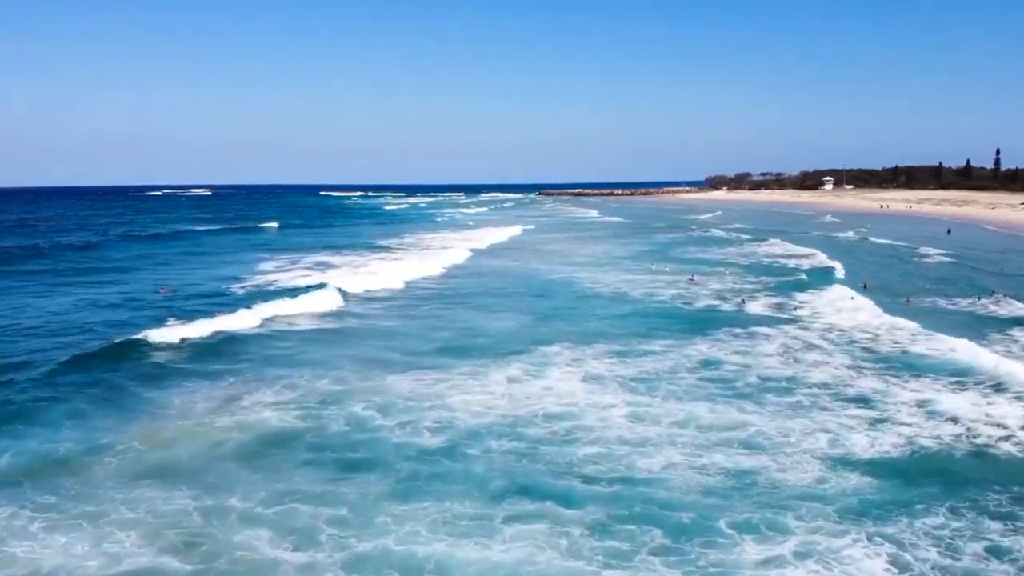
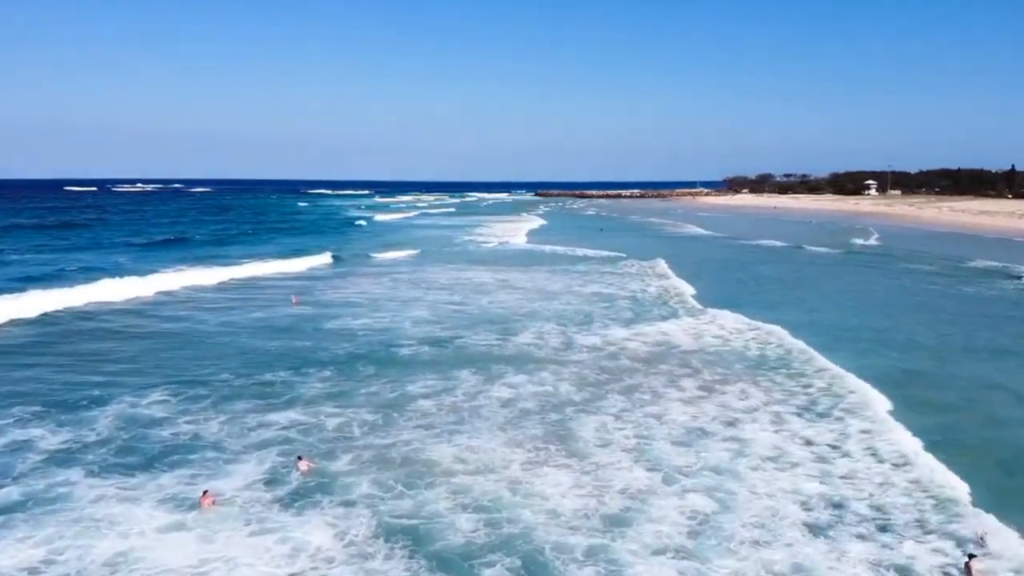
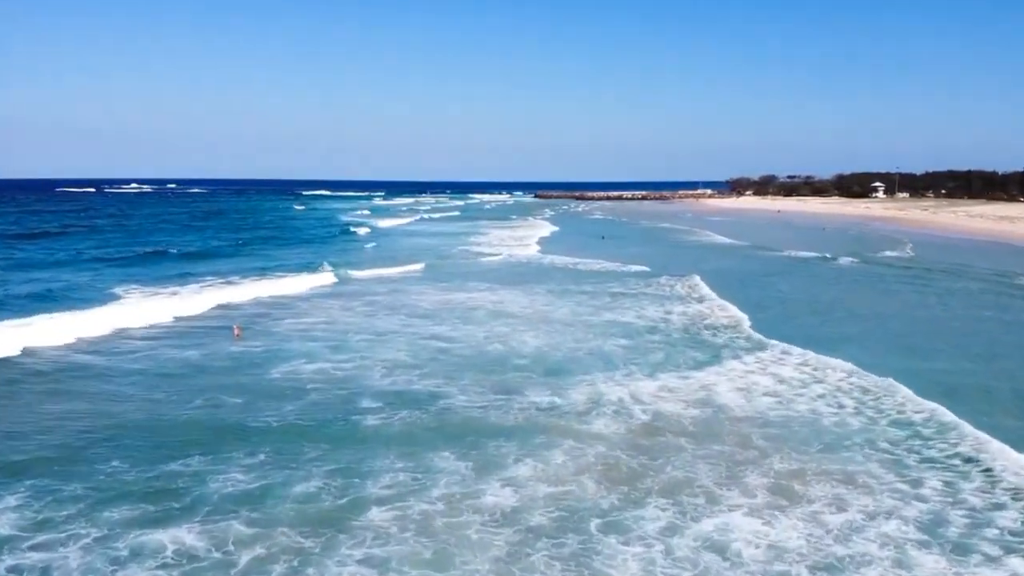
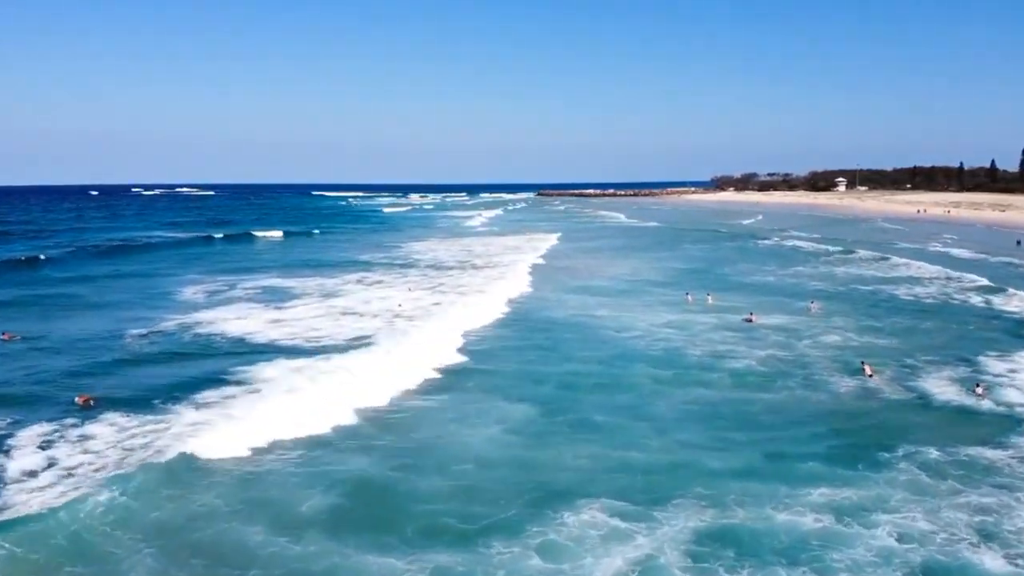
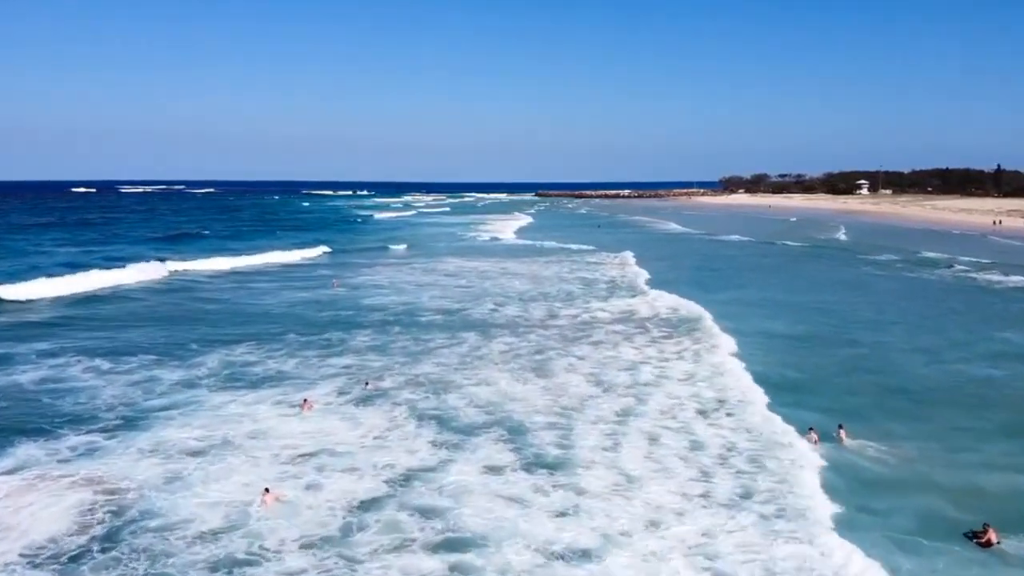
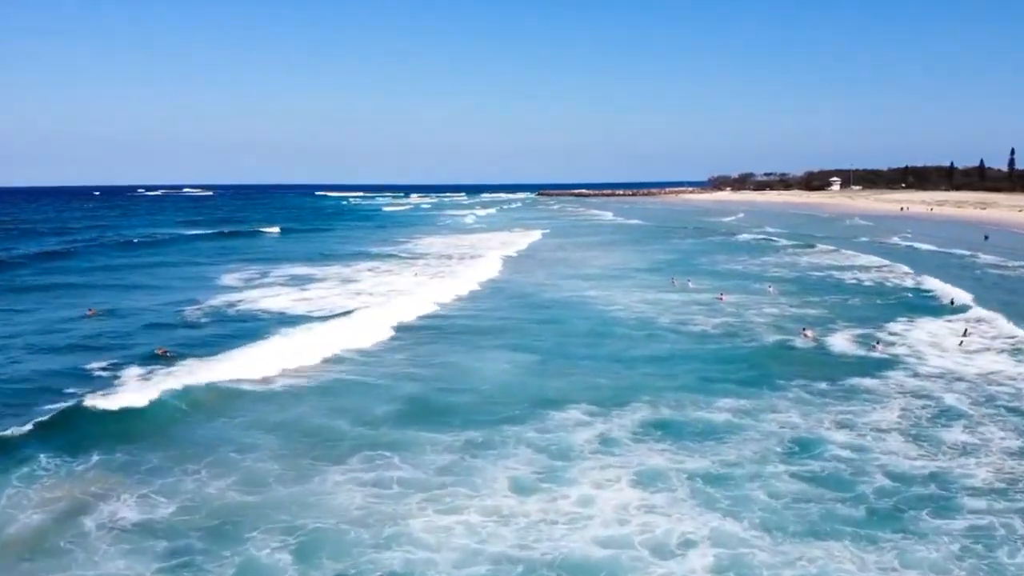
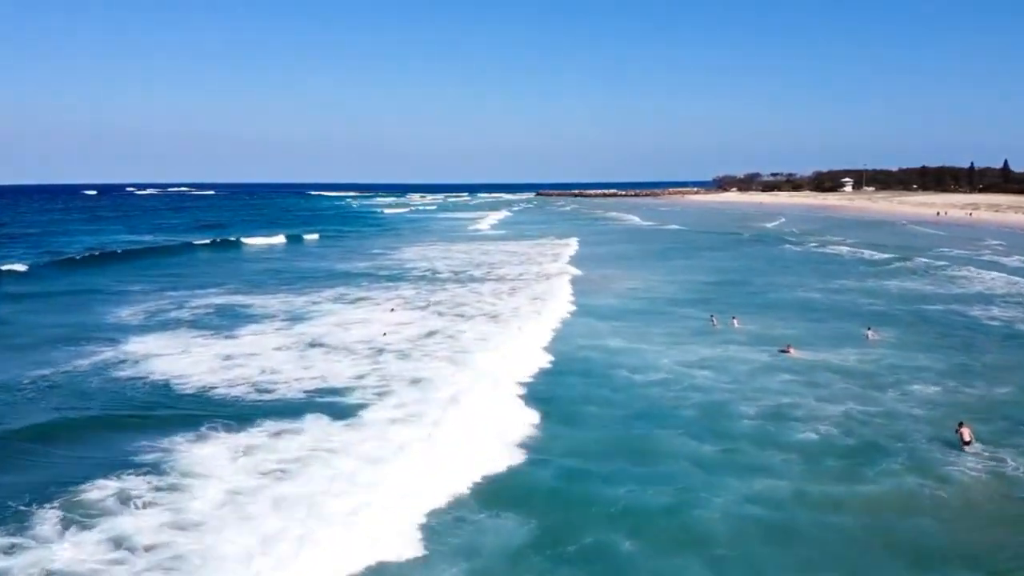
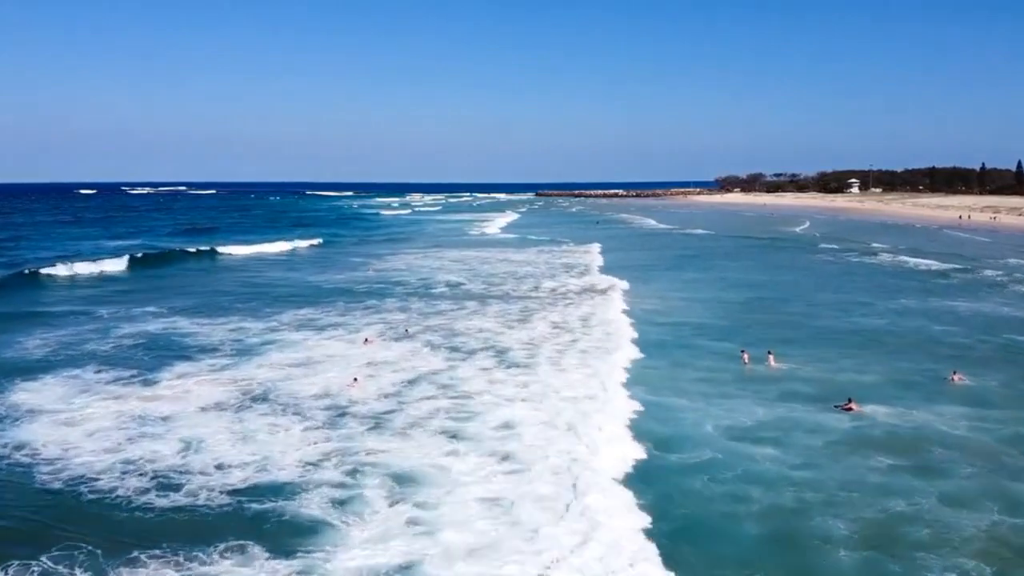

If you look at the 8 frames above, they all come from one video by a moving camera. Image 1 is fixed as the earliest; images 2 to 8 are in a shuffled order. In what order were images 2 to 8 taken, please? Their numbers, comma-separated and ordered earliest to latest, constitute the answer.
6, 4, 7, 8, 5, 2, 3
